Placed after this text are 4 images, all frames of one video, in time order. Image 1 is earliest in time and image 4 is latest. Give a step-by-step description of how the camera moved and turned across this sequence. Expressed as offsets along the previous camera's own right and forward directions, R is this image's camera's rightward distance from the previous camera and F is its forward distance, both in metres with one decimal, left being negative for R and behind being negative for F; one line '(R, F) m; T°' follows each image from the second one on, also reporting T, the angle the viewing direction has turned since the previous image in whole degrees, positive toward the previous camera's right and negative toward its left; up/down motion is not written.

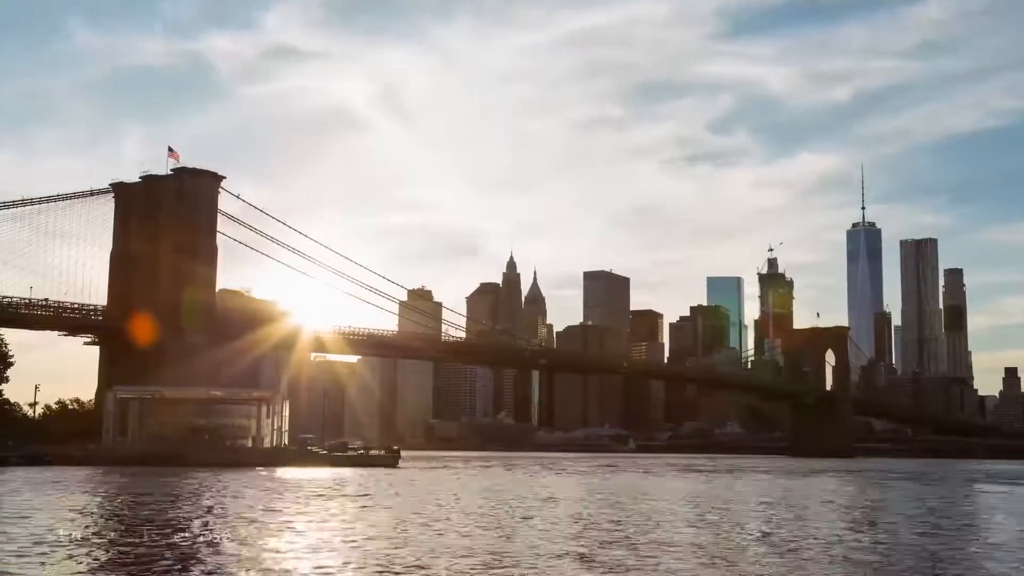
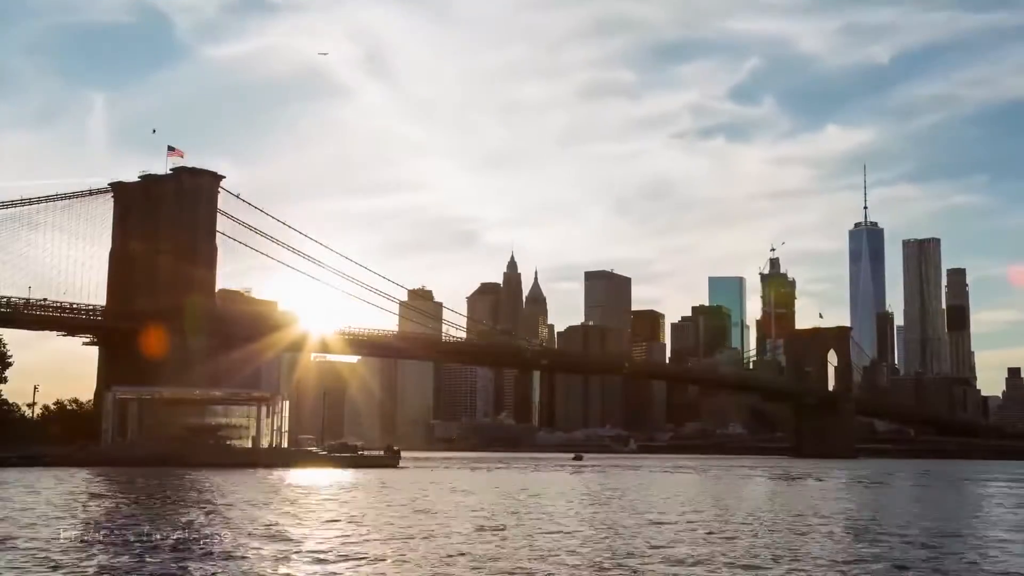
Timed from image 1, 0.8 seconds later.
(0.0, +0.4) m; 0°
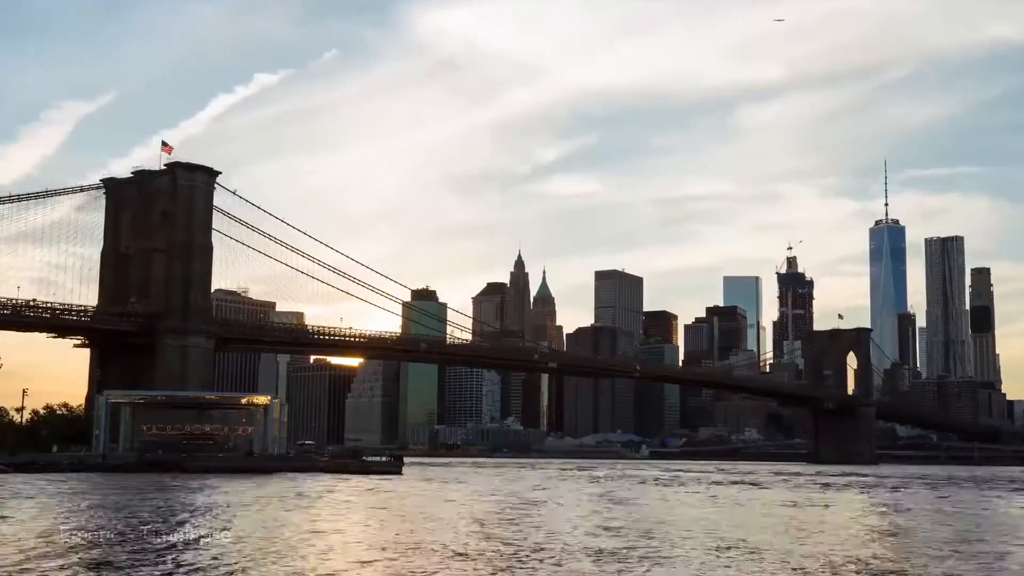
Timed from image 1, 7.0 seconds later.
(+0.1, +3.0) m; 0°
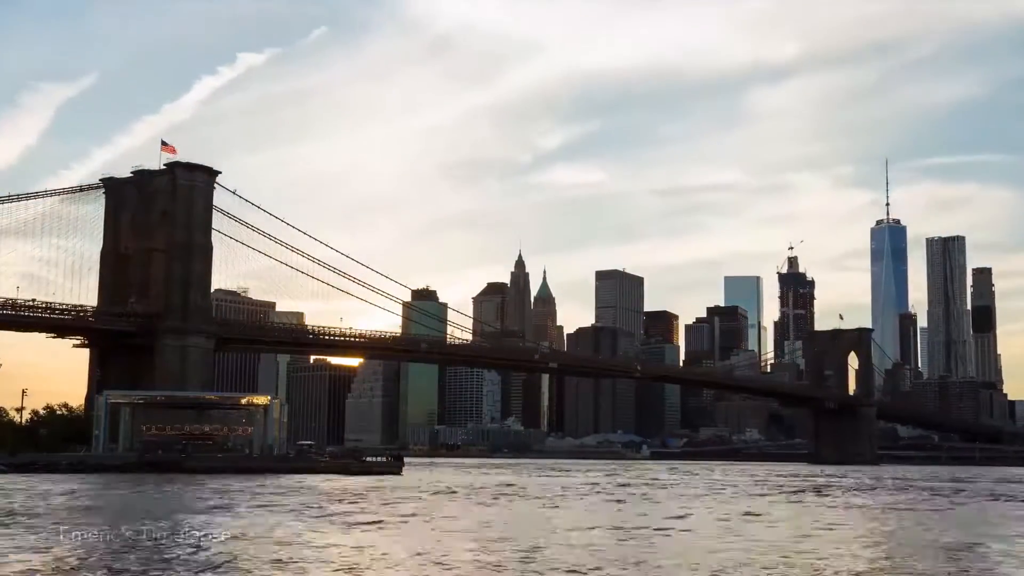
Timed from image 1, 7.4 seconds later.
(0.0, +0.1) m; 0°
